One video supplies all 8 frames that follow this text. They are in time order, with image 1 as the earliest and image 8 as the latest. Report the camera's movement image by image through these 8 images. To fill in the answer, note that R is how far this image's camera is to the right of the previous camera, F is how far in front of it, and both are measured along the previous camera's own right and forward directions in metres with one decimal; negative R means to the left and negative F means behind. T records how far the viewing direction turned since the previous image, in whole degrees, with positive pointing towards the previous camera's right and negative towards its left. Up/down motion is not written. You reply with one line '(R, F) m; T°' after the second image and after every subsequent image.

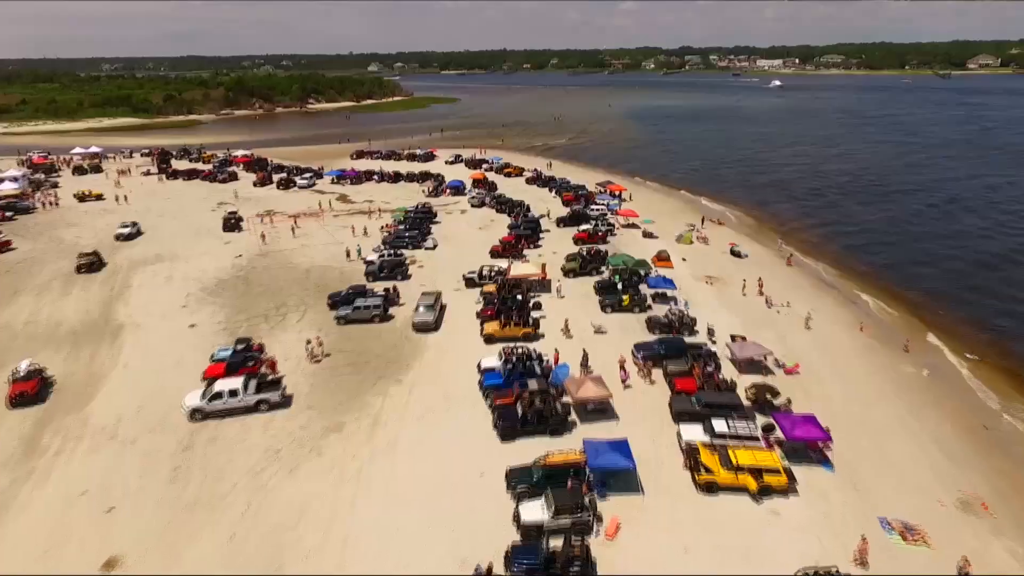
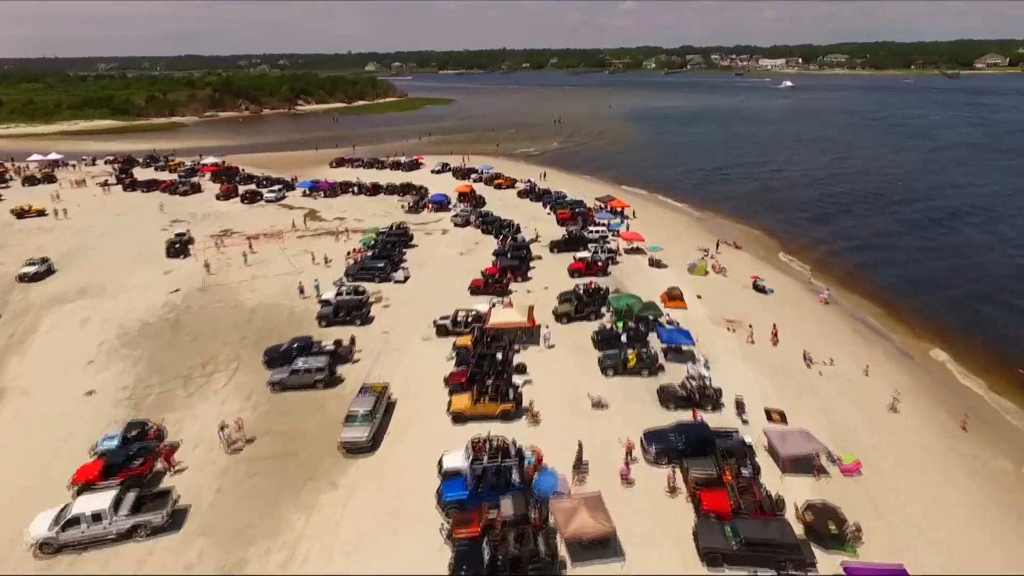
(+0.9, +6.1) m; 0°
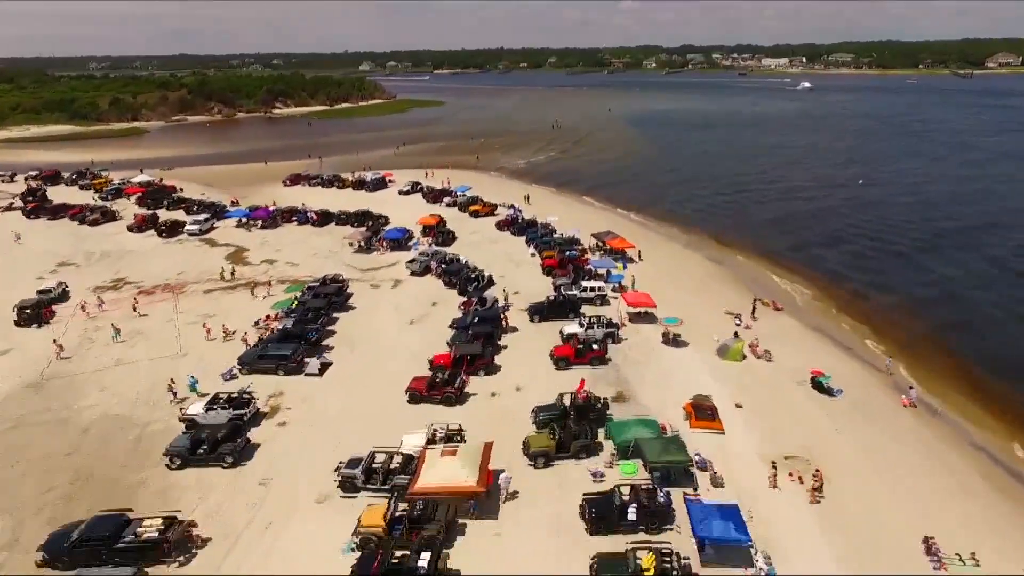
(+1.6, +10.3) m; 0°
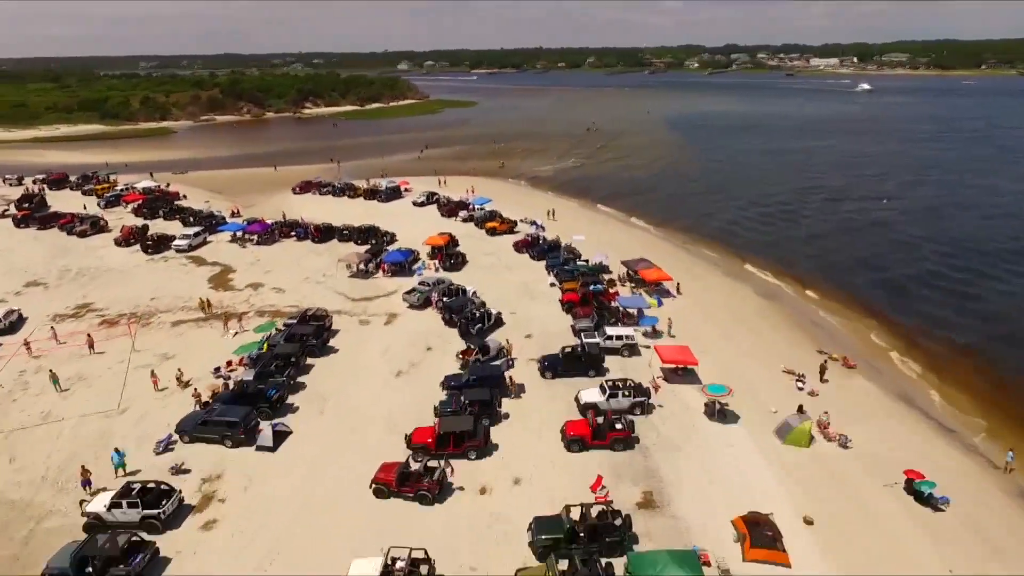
(+1.0, +5.4) m; -3°
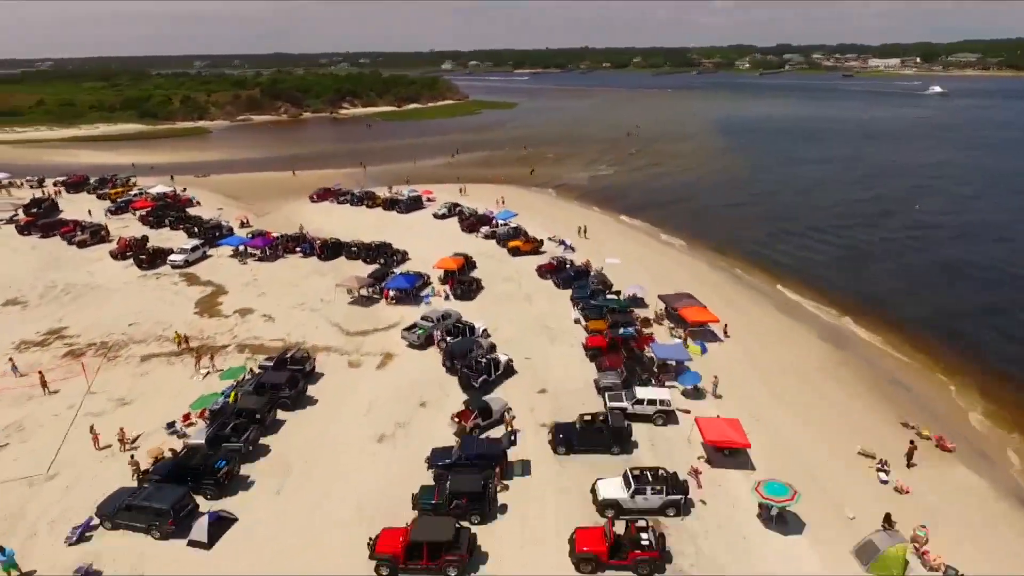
(+1.0, +4.6) m; -4°
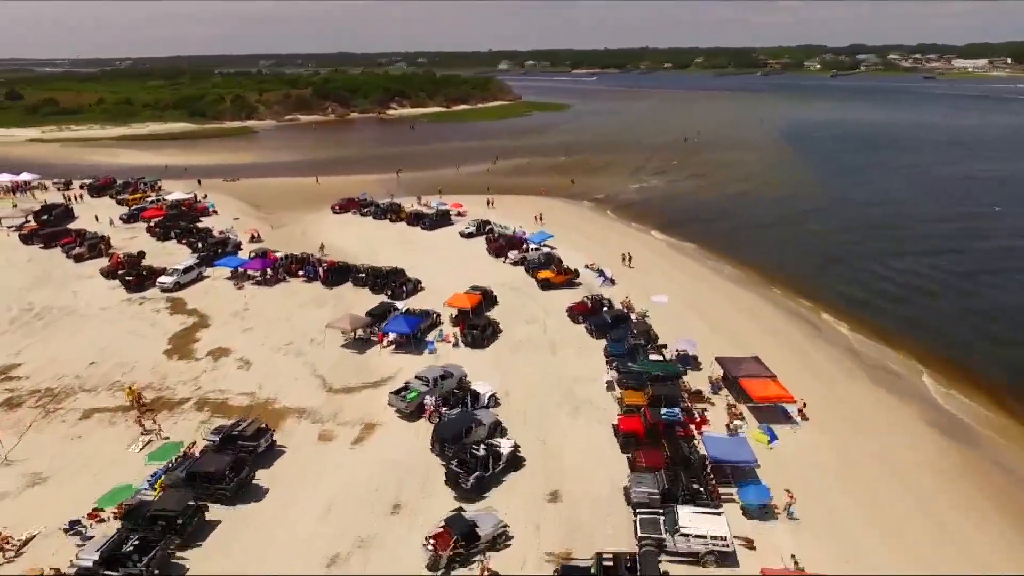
(+1.2, +5.7) m; -5°
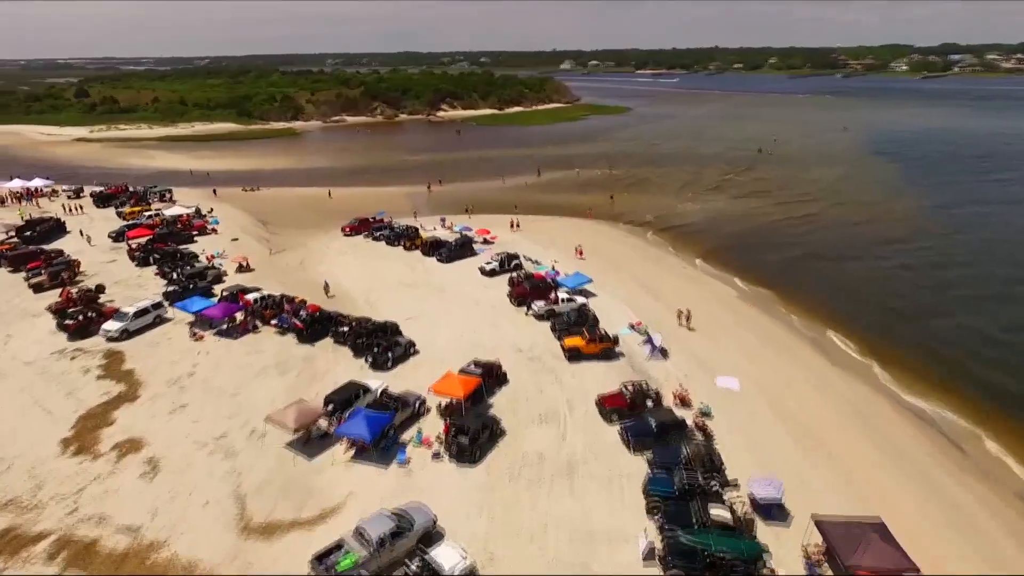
(+1.5, +7.9) m; -5°
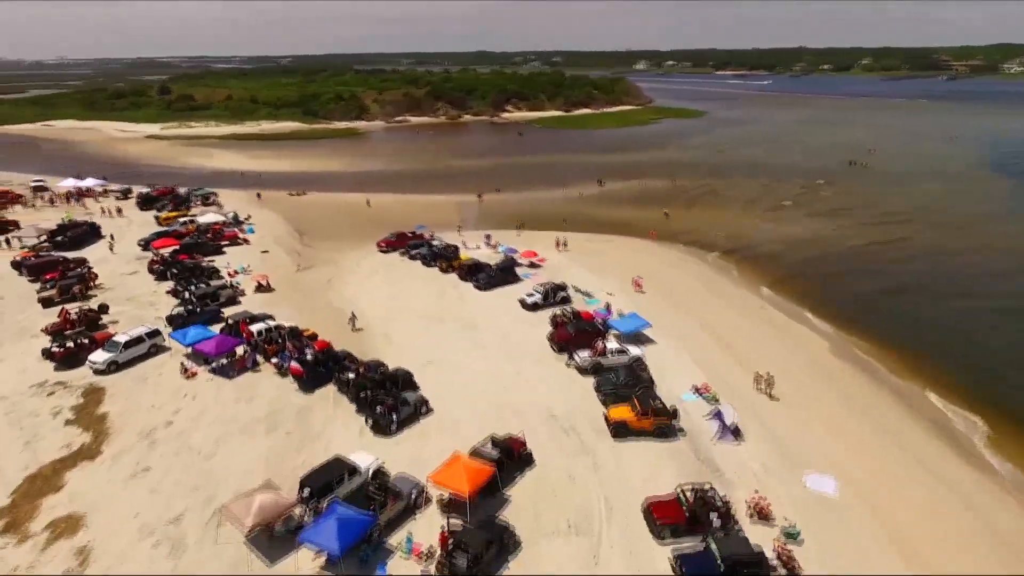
(+1.0, +4.9) m; -6°
